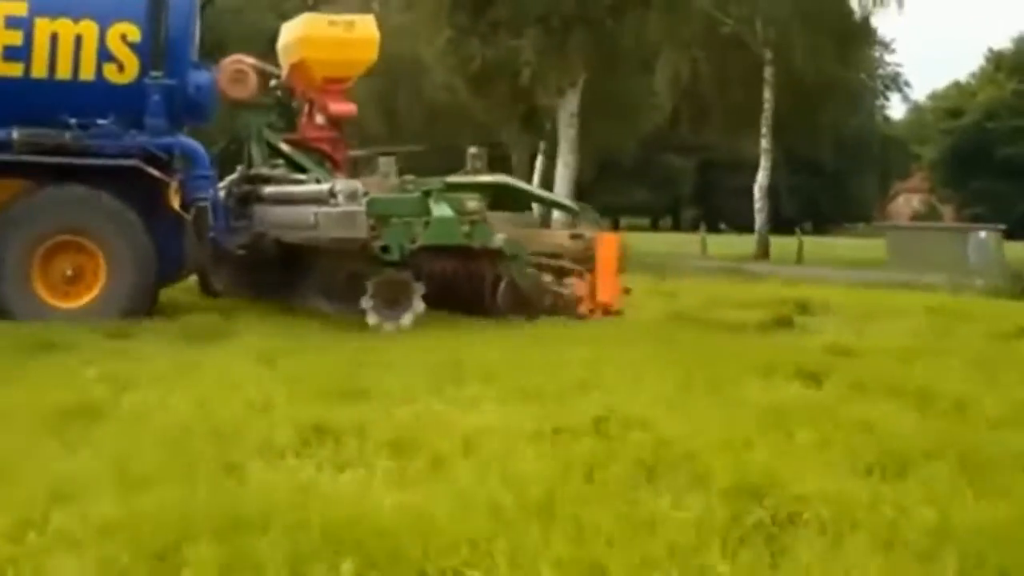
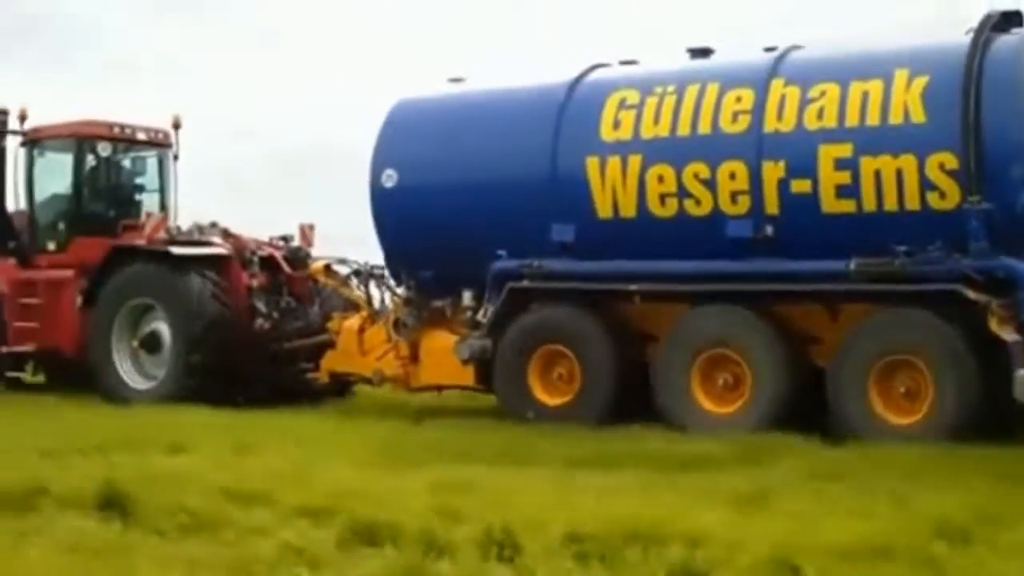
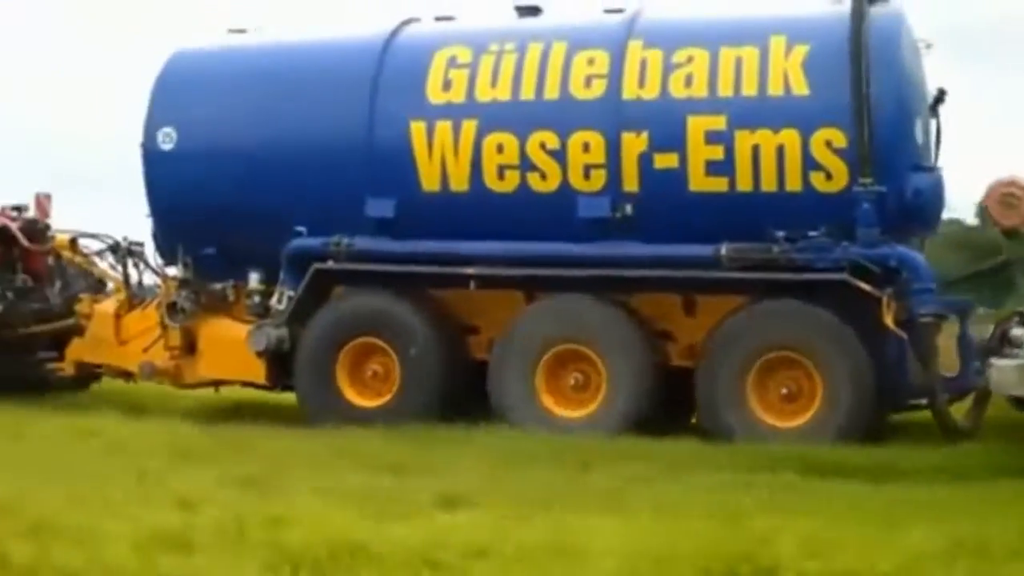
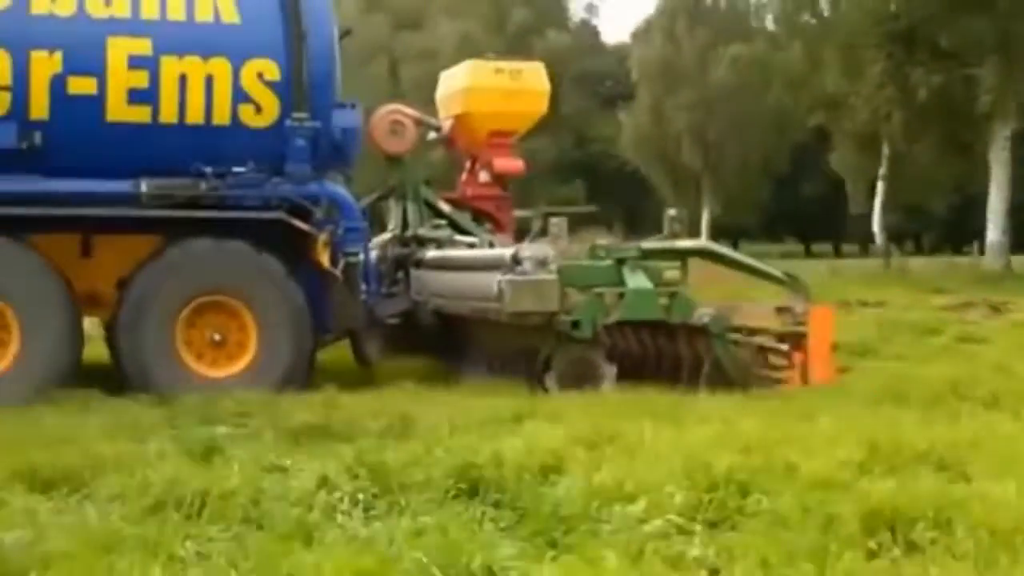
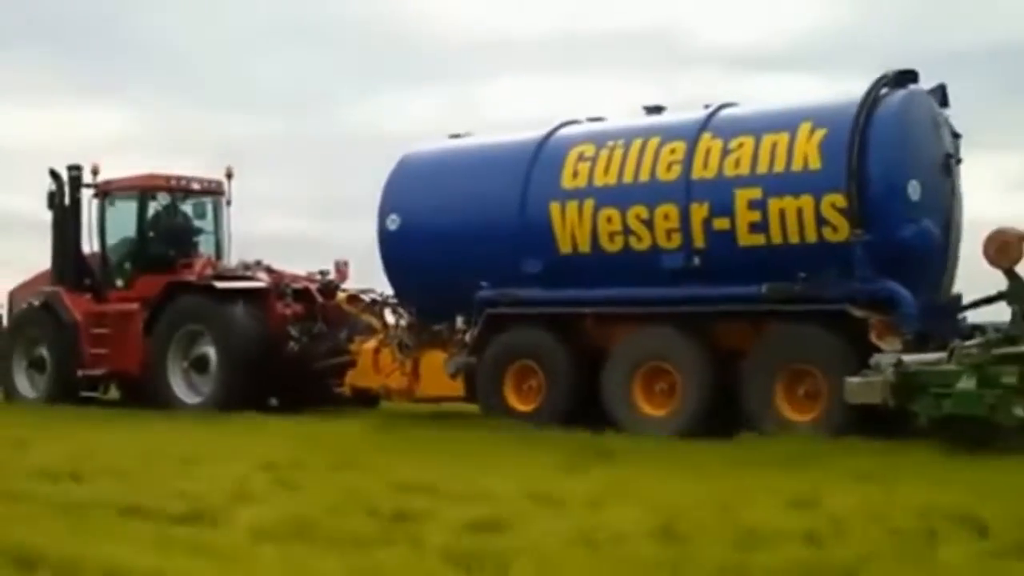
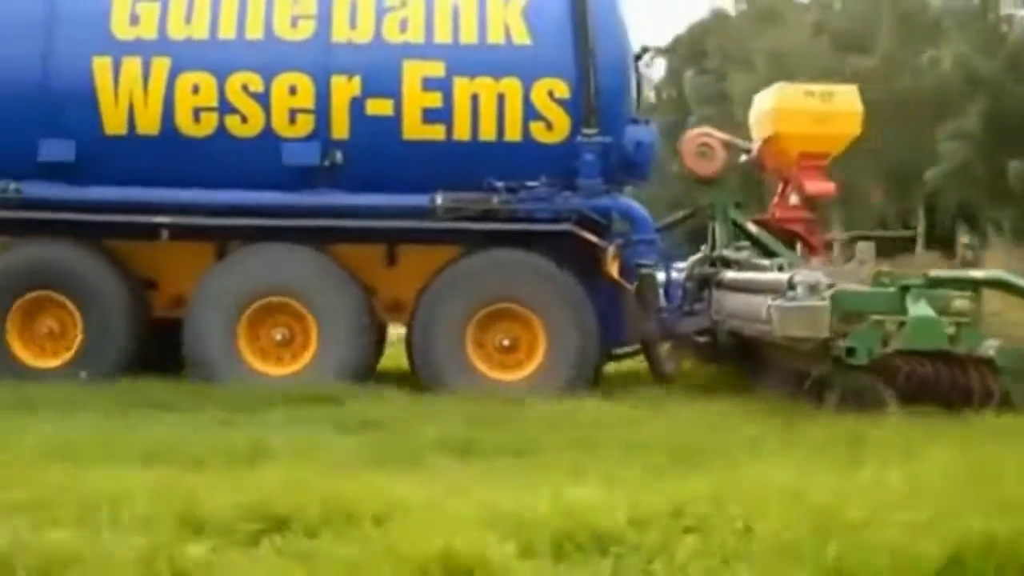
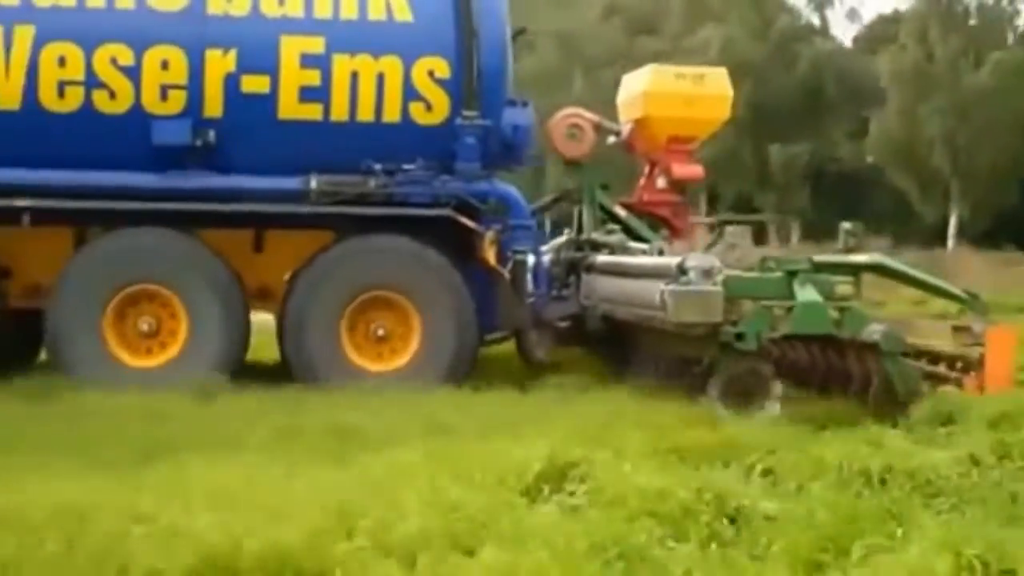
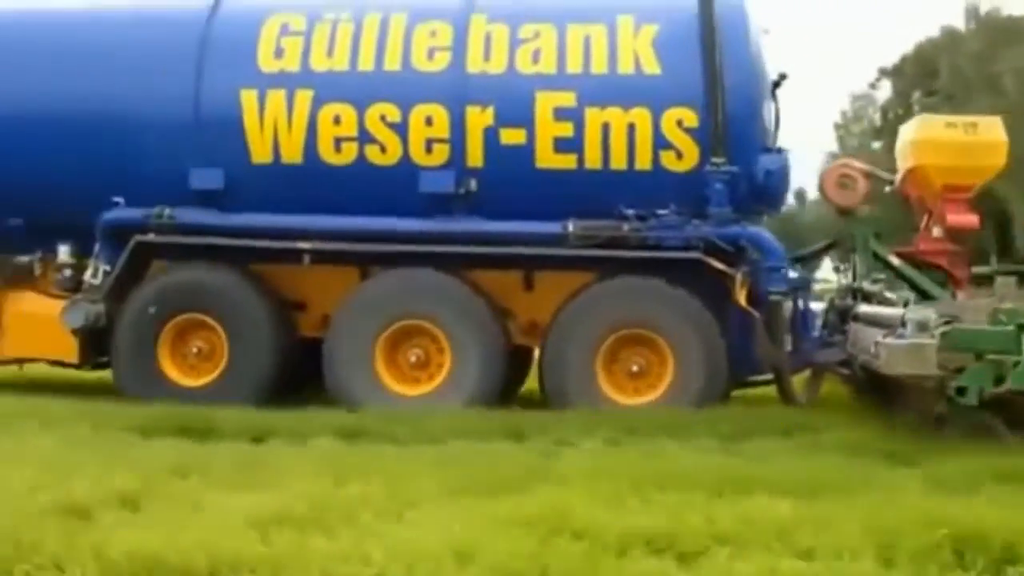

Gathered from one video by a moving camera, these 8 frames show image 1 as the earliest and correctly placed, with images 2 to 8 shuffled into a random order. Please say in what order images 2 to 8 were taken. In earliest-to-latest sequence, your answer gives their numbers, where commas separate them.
4, 7, 6, 8, 3, 2, 5
